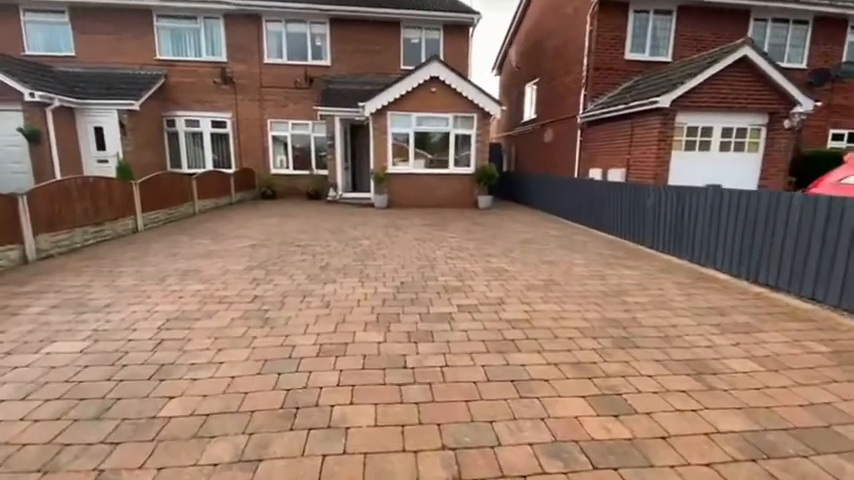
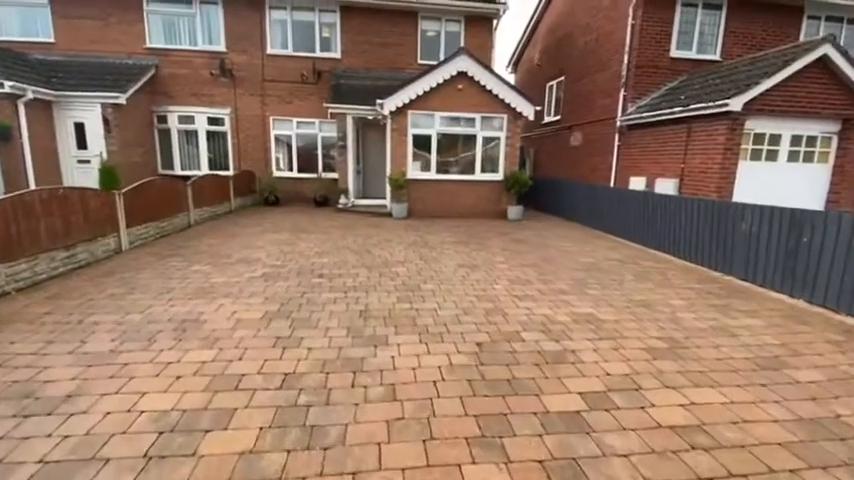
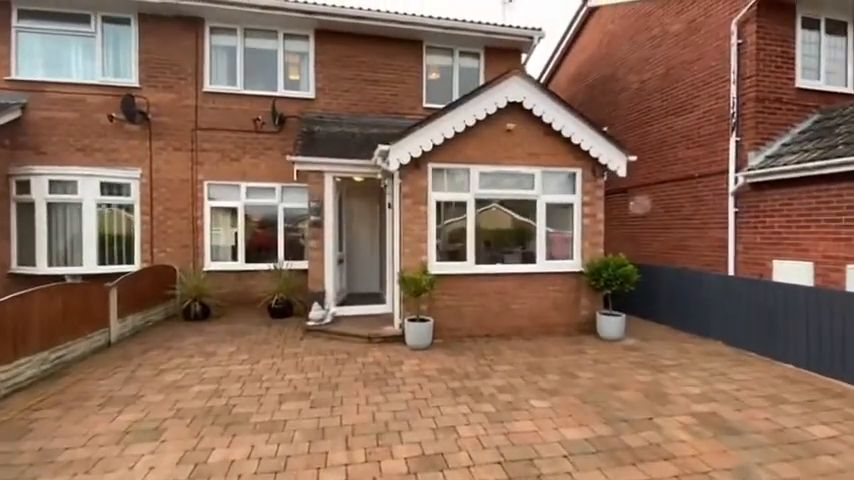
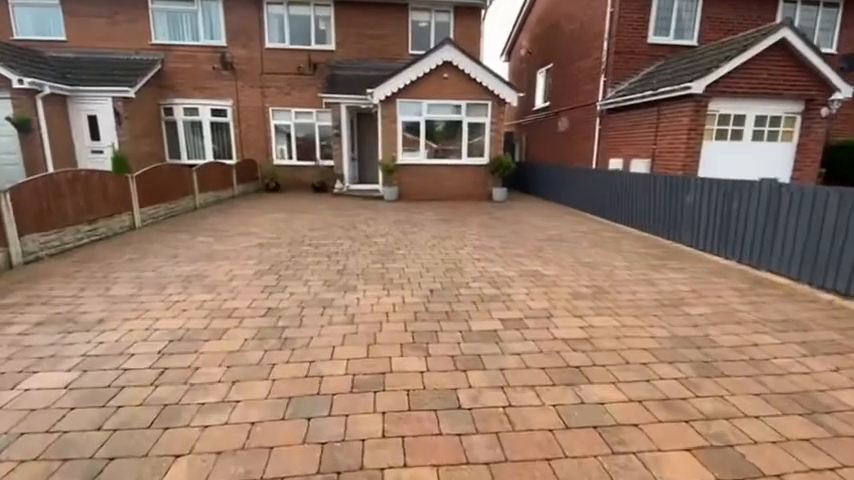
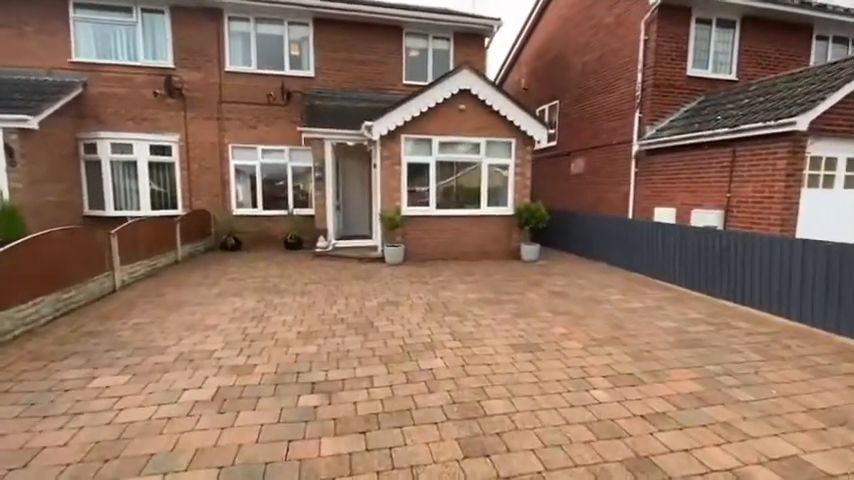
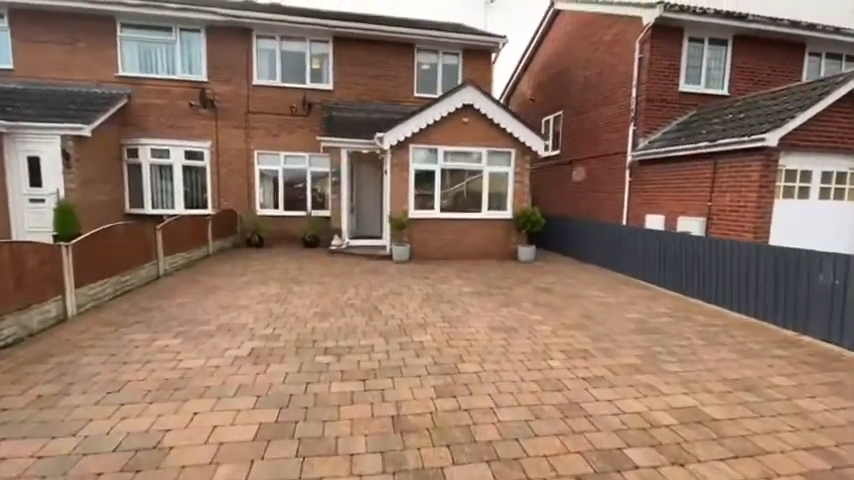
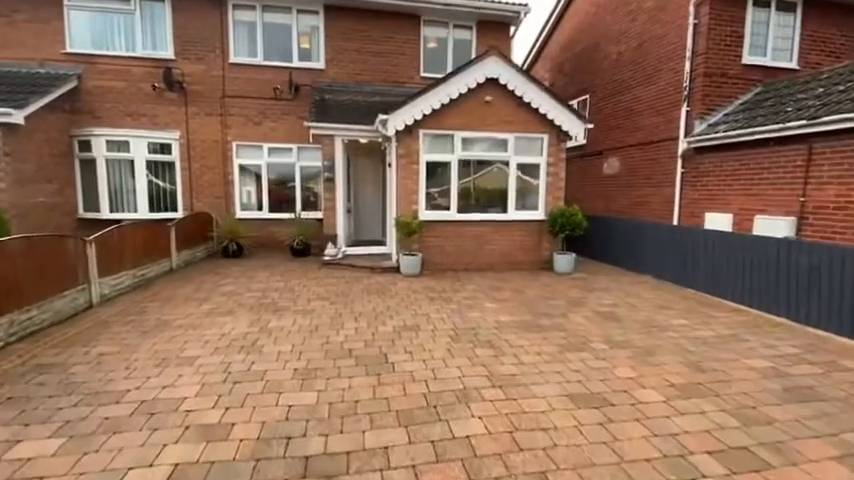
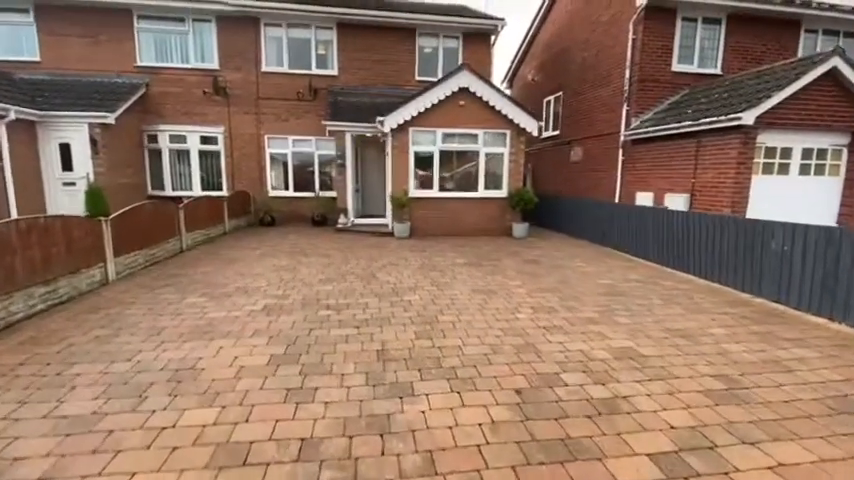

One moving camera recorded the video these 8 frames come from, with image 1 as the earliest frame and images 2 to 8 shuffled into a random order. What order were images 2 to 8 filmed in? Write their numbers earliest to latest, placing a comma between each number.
4, 2, 8, 6, 5, 7, 3
